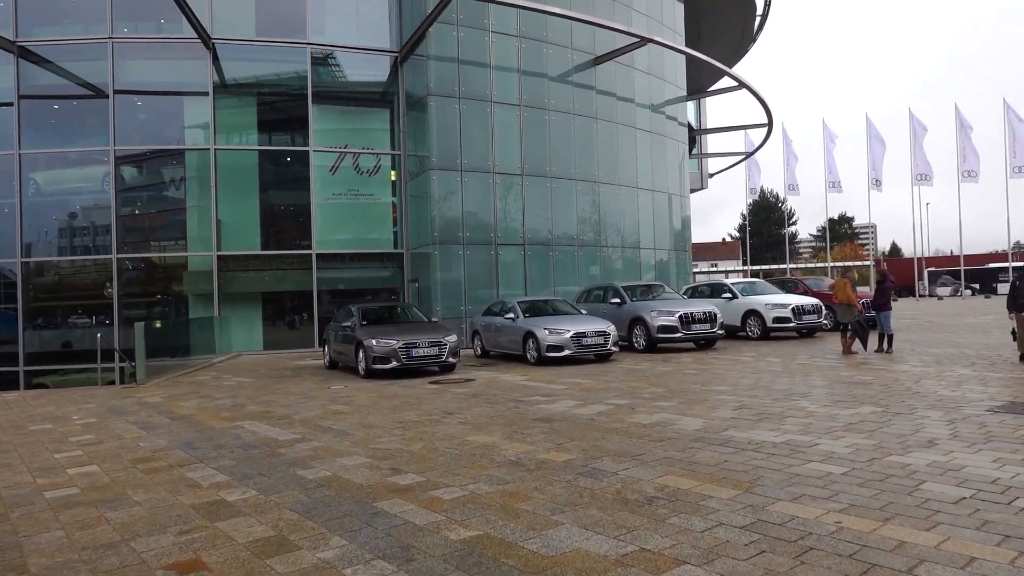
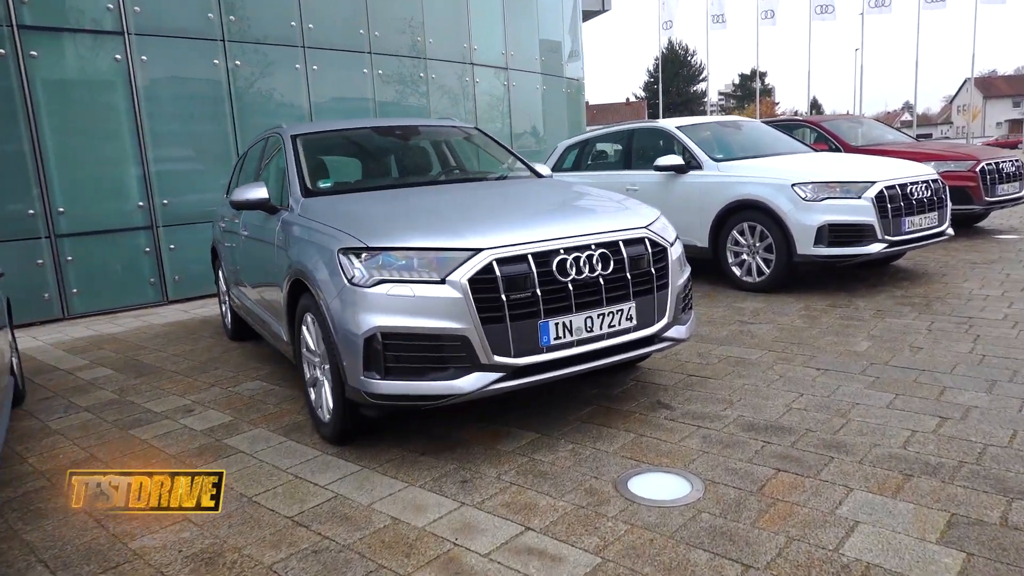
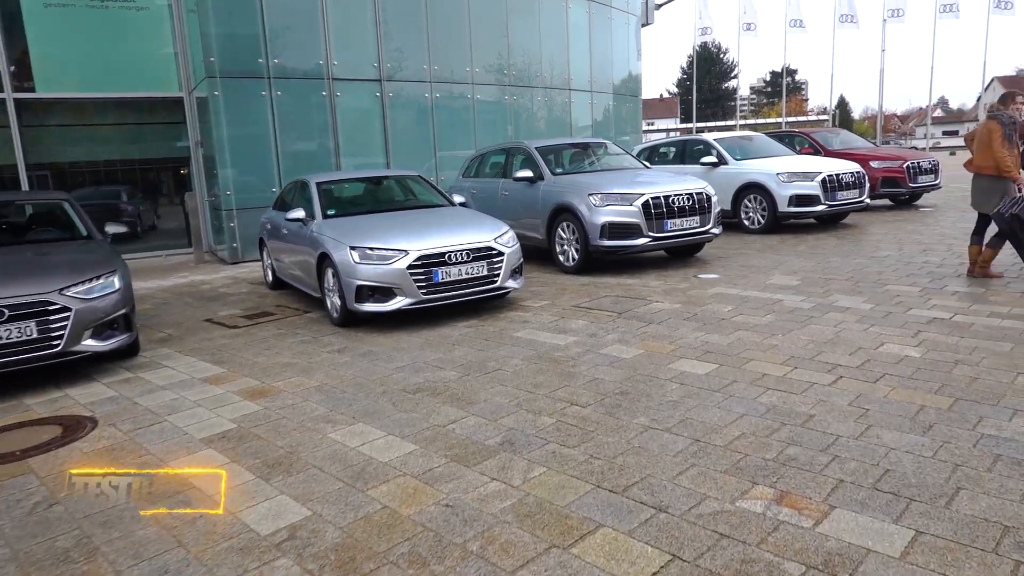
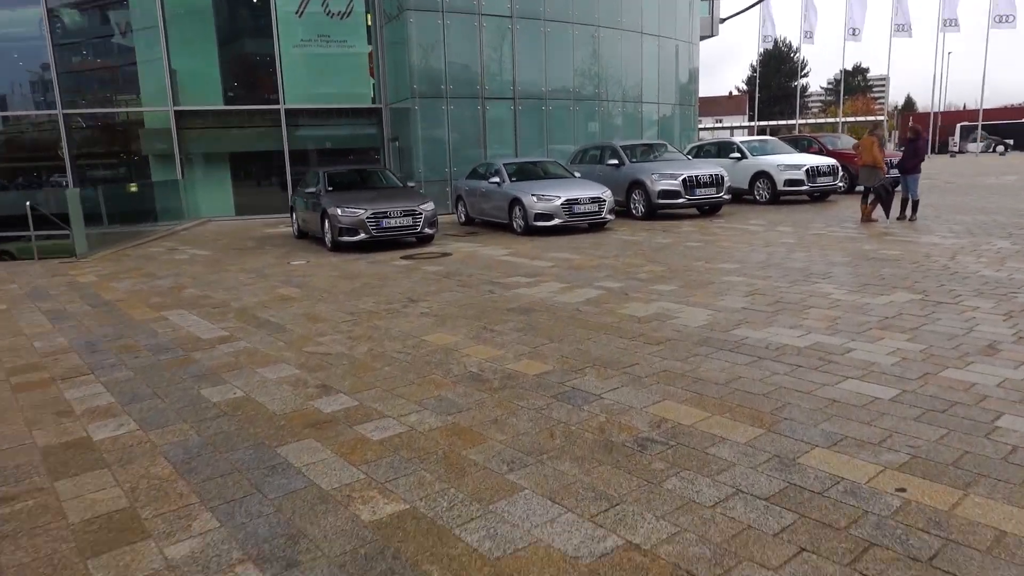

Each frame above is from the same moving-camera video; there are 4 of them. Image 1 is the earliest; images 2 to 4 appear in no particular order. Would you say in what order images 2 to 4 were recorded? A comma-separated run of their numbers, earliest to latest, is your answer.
4, 3, 2
